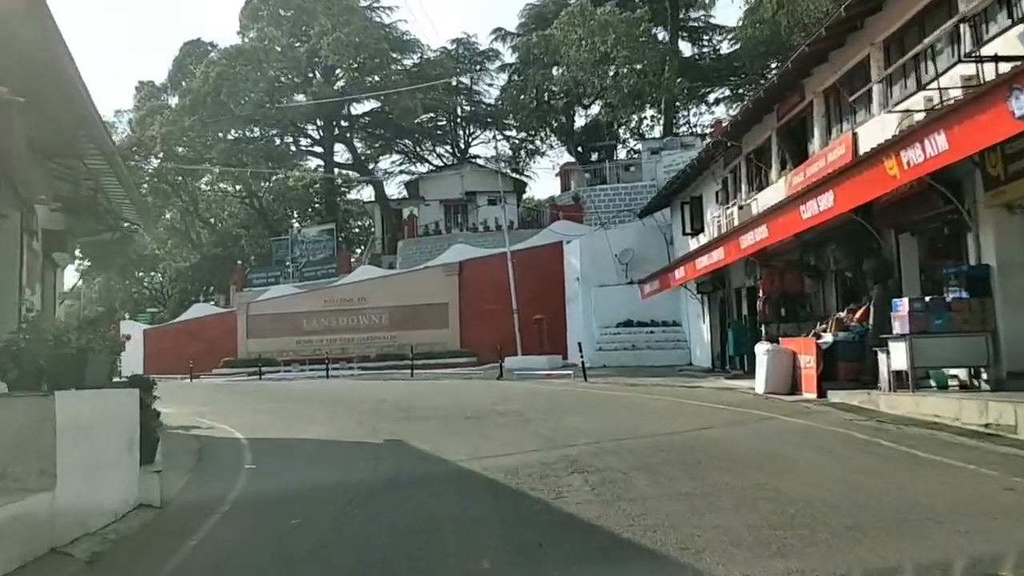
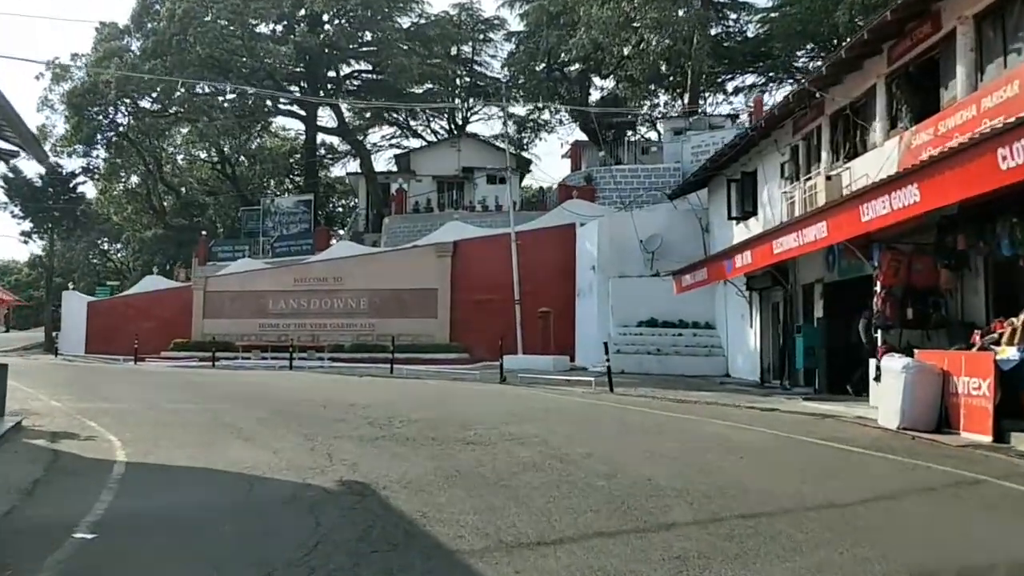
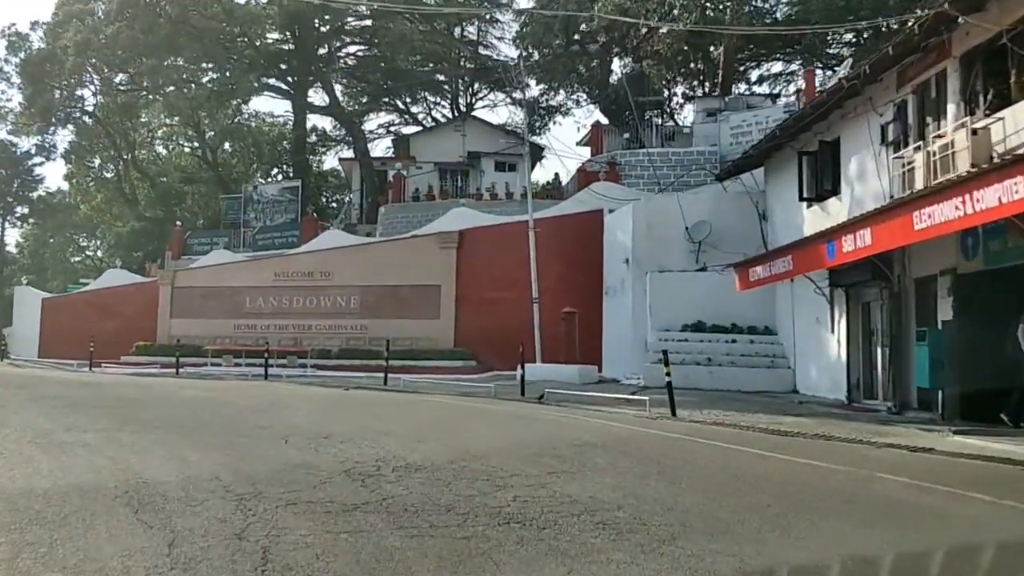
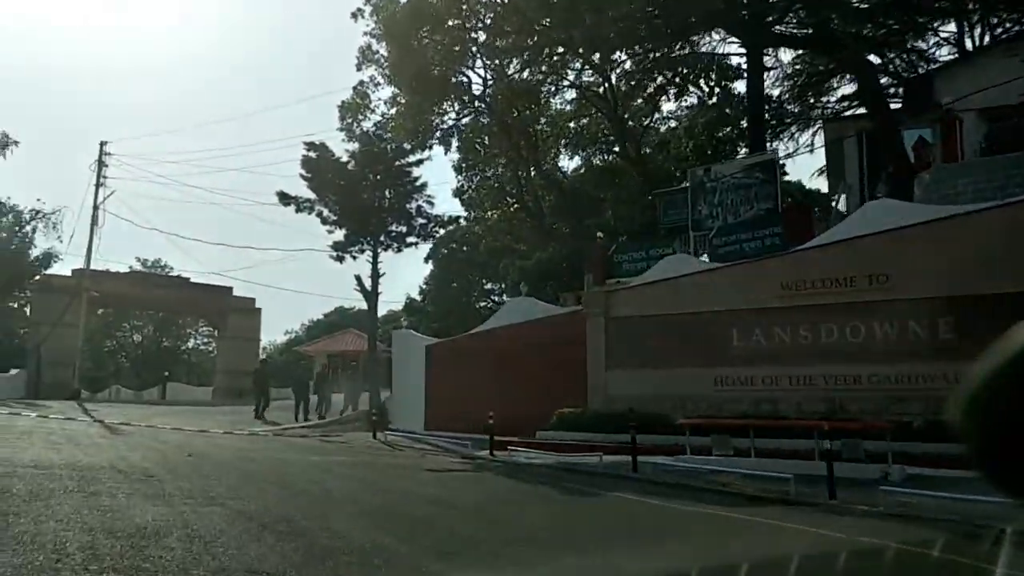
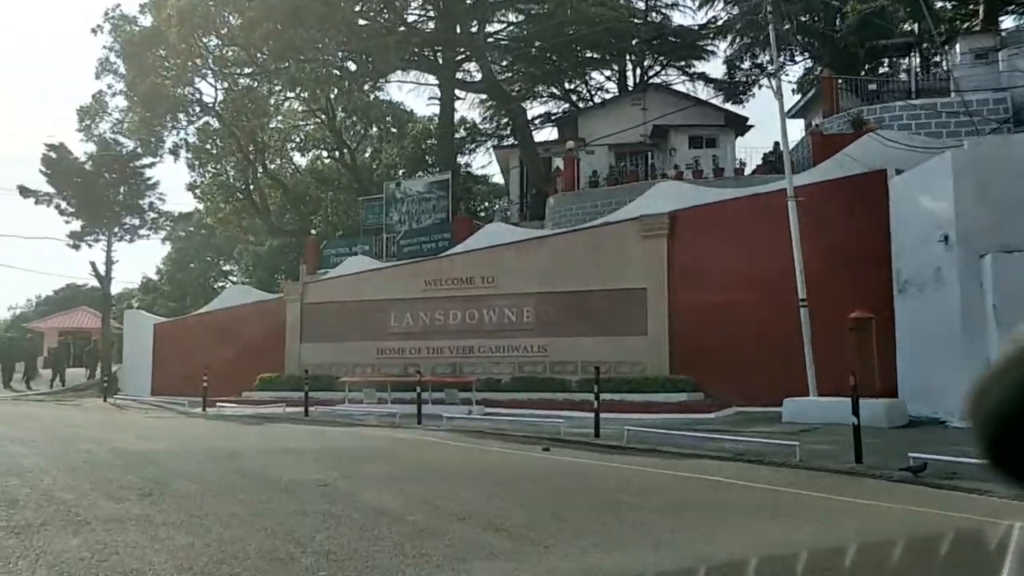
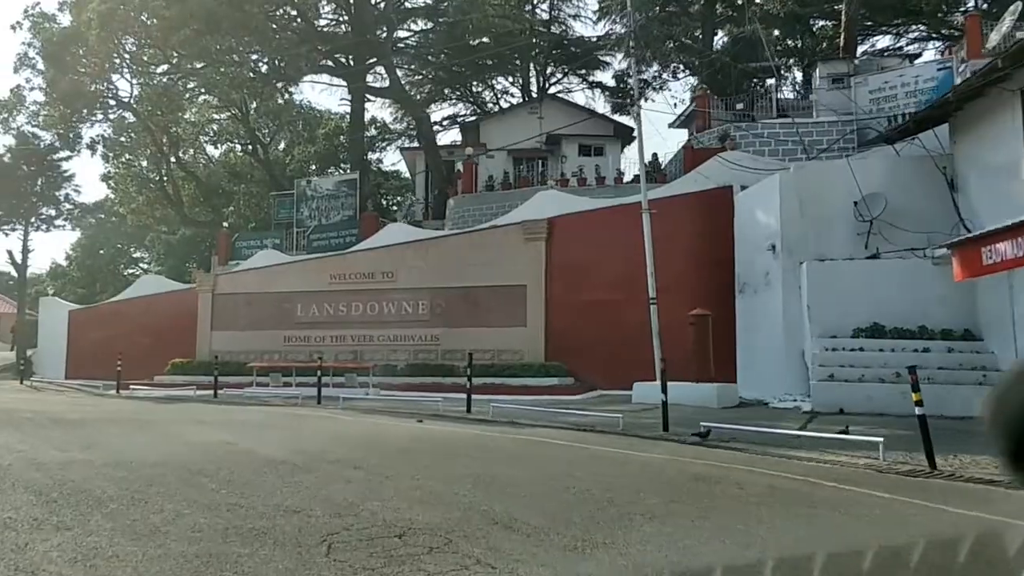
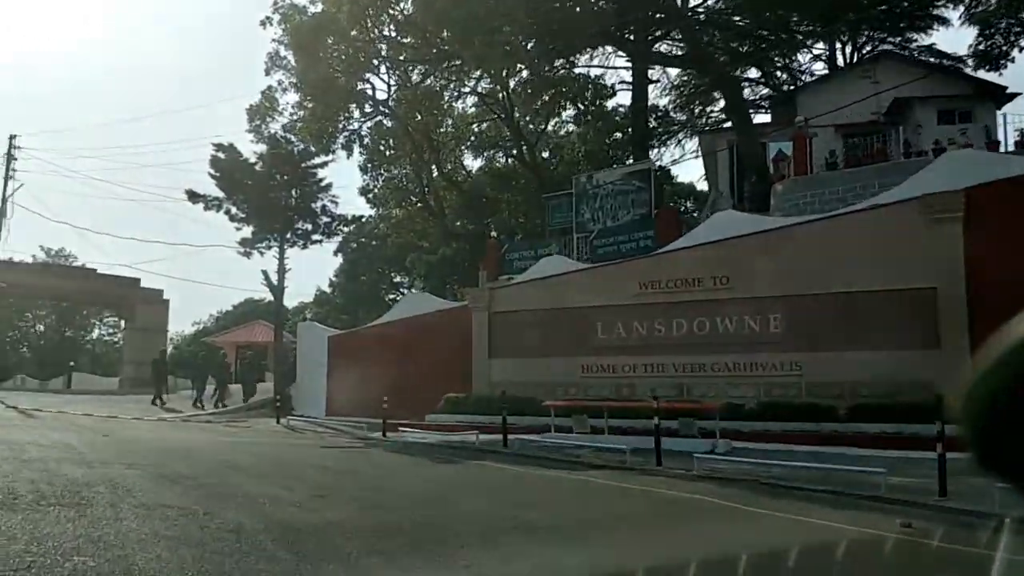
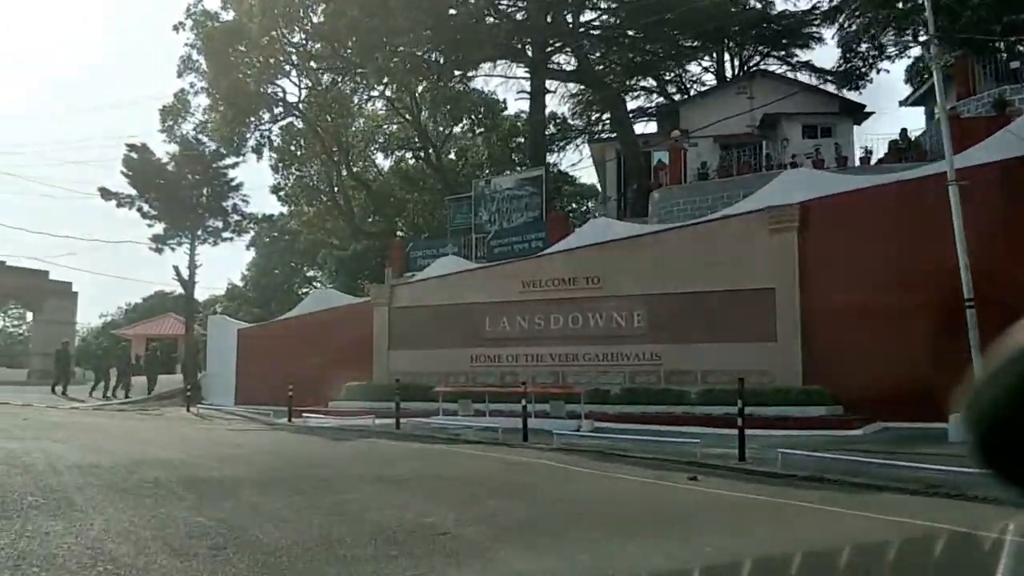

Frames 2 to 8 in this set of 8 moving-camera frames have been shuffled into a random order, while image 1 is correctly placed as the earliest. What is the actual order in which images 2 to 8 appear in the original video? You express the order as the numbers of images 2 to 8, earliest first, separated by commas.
2, 3, 6, 5, 8, 7, 4
